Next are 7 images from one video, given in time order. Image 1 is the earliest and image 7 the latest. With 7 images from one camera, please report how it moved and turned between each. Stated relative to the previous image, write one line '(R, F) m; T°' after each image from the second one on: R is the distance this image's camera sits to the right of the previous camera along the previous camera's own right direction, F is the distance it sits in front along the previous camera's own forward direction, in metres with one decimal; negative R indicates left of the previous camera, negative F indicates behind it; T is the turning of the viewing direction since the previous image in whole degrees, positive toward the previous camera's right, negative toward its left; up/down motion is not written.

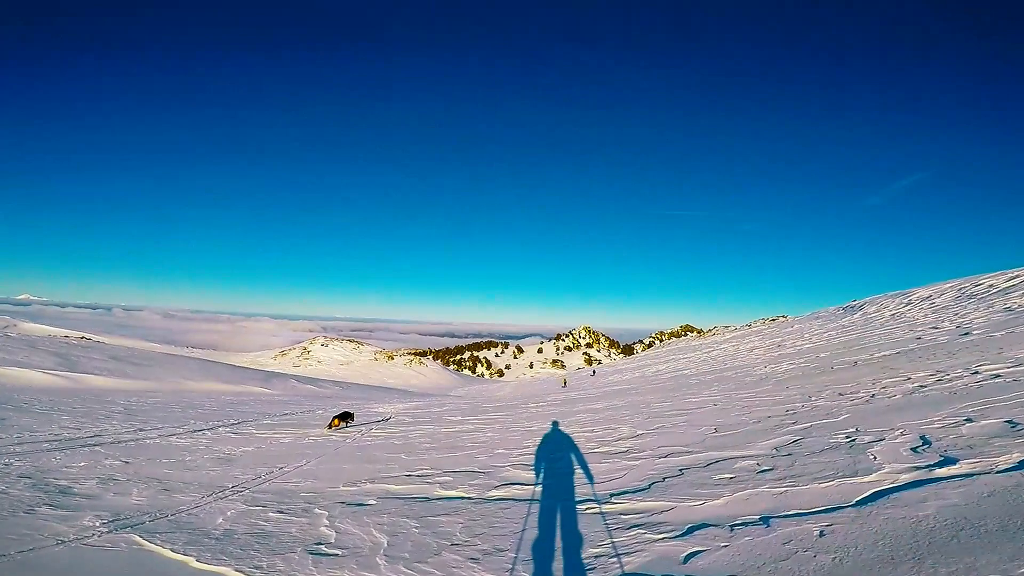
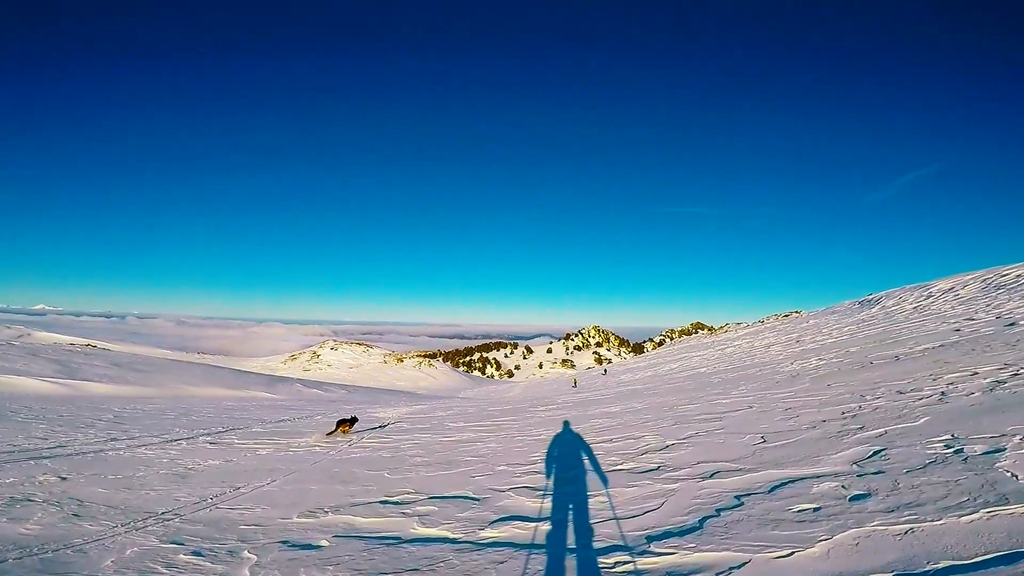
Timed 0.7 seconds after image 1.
(+0.1, +1.7) m; -1°
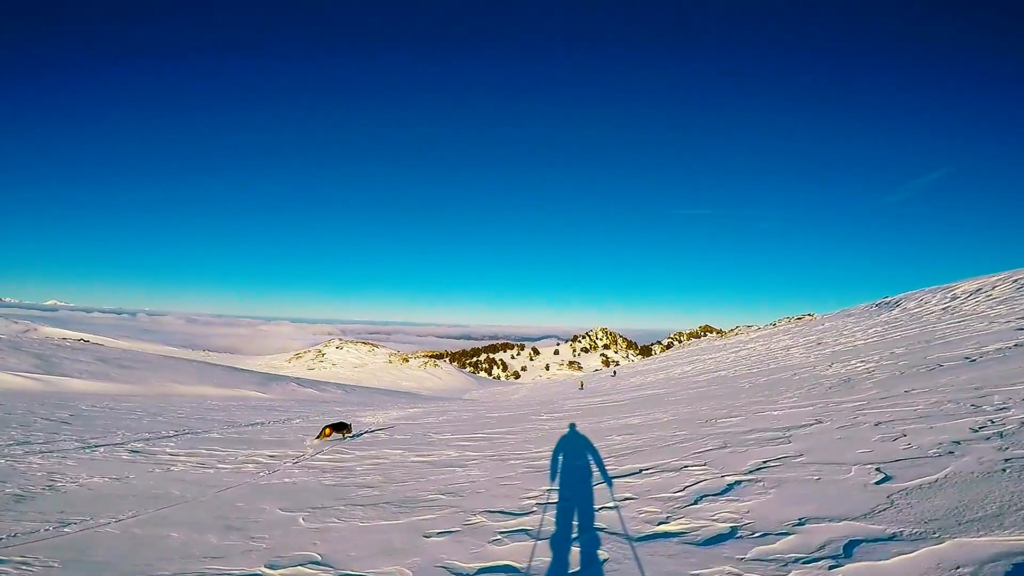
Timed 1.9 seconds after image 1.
(+0.3, +3.0) m; -1°
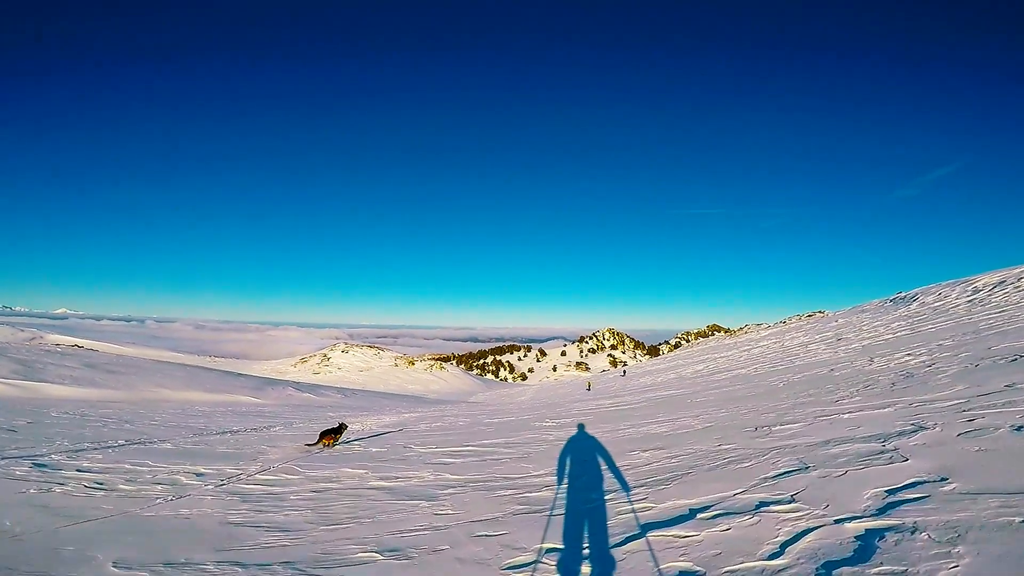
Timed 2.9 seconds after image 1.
(+0.3, +2.5) m; -1°
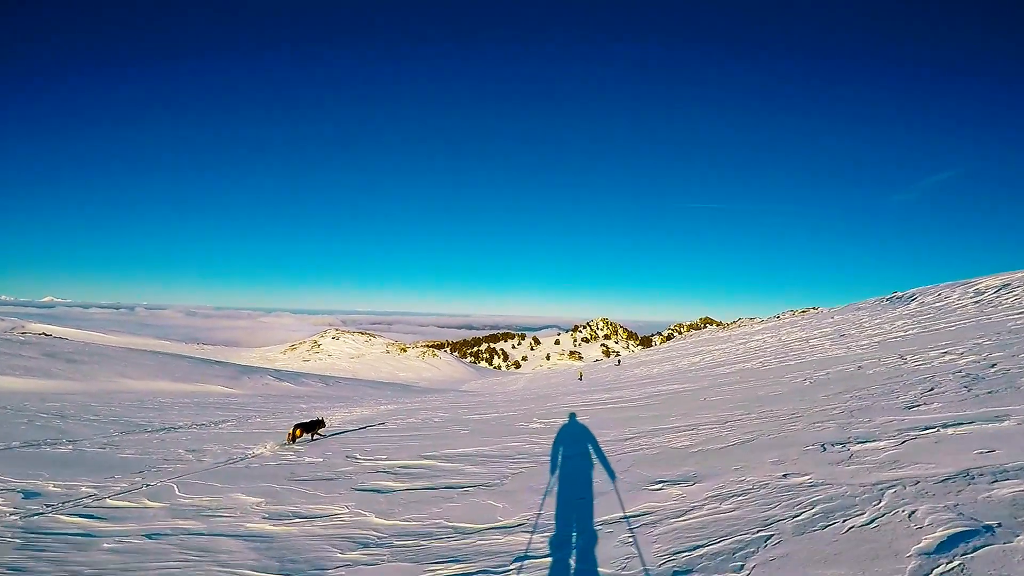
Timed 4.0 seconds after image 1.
(+0.4, +2.9) m; +1°
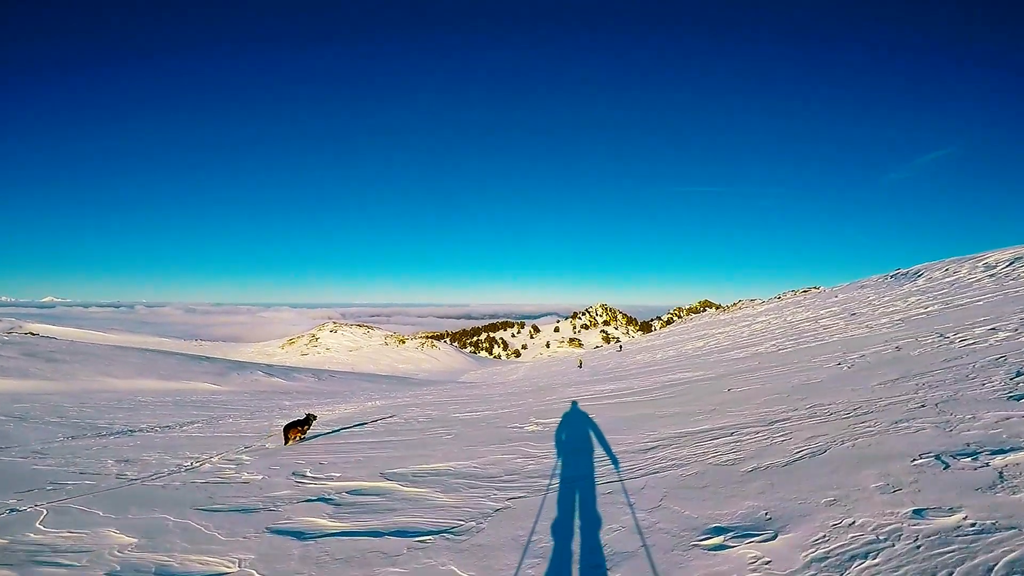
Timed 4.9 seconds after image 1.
(+0.2, +2.0) m; 0°
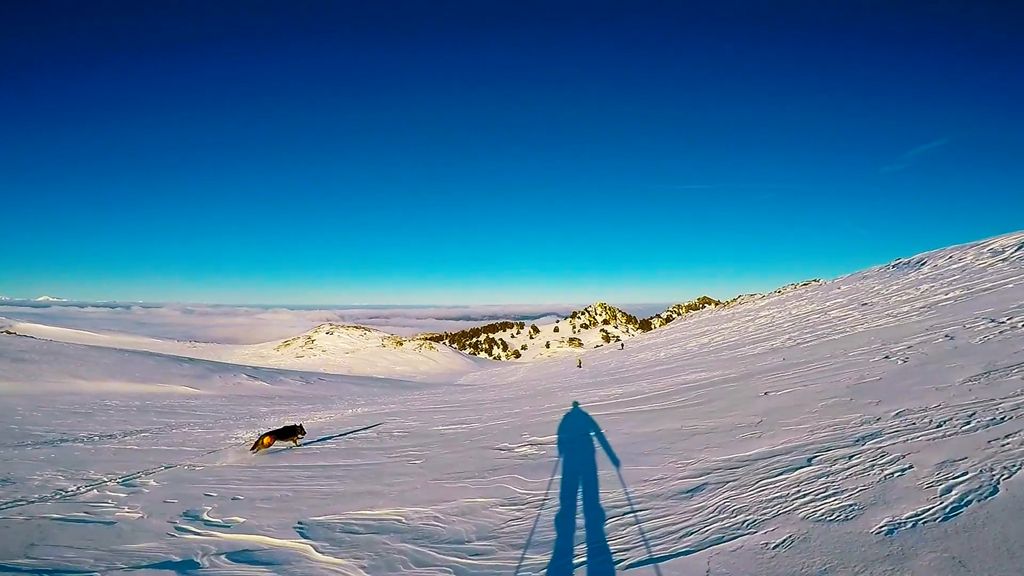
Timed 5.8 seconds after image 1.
(+0.2, +2.4) m; 0°
